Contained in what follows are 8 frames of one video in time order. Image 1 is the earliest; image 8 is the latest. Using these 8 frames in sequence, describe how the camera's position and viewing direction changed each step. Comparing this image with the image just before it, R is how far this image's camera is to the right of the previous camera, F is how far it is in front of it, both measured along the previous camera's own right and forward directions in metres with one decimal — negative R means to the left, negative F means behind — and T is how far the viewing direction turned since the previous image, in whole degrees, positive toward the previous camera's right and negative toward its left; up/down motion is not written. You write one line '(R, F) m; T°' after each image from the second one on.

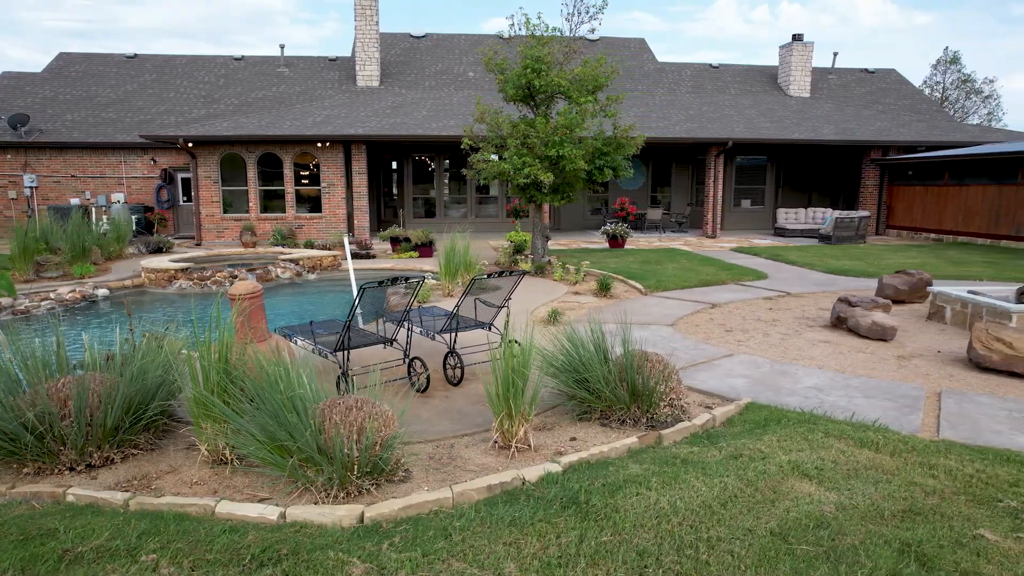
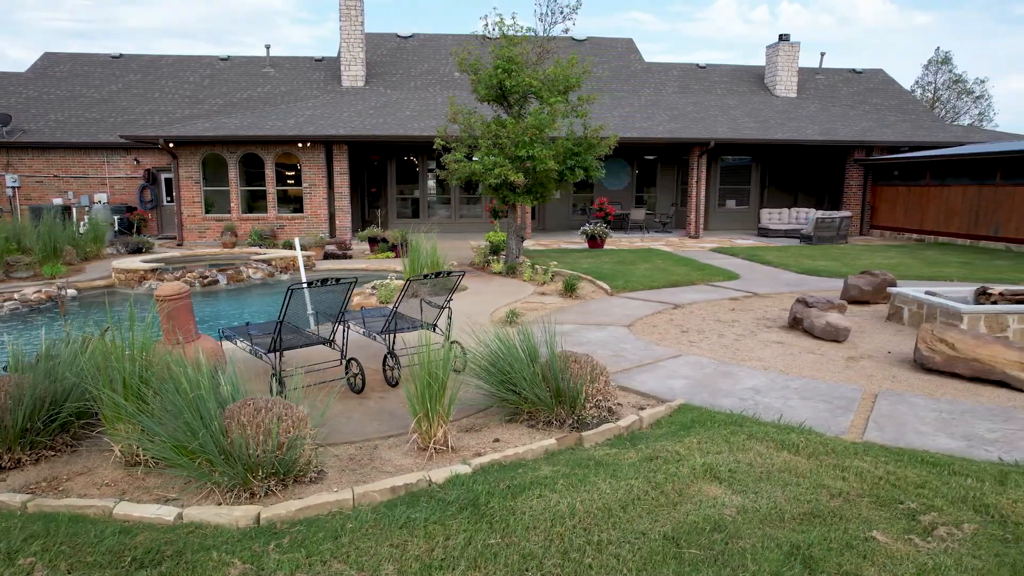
(+0.6, 0.0) m; 0°
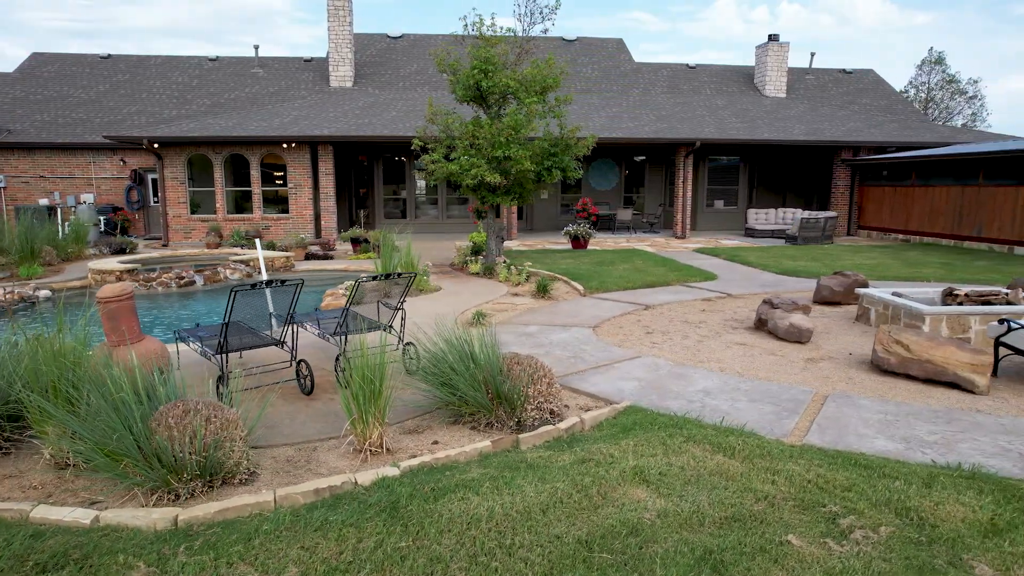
(+0.5, 0.0) m; 0°
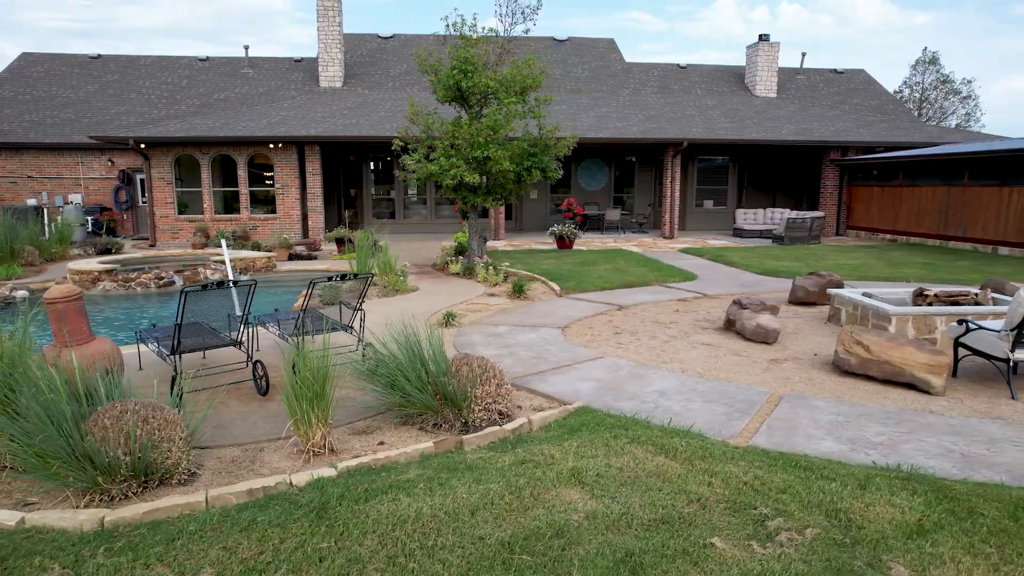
(+0.4, 0.0) m; 0°
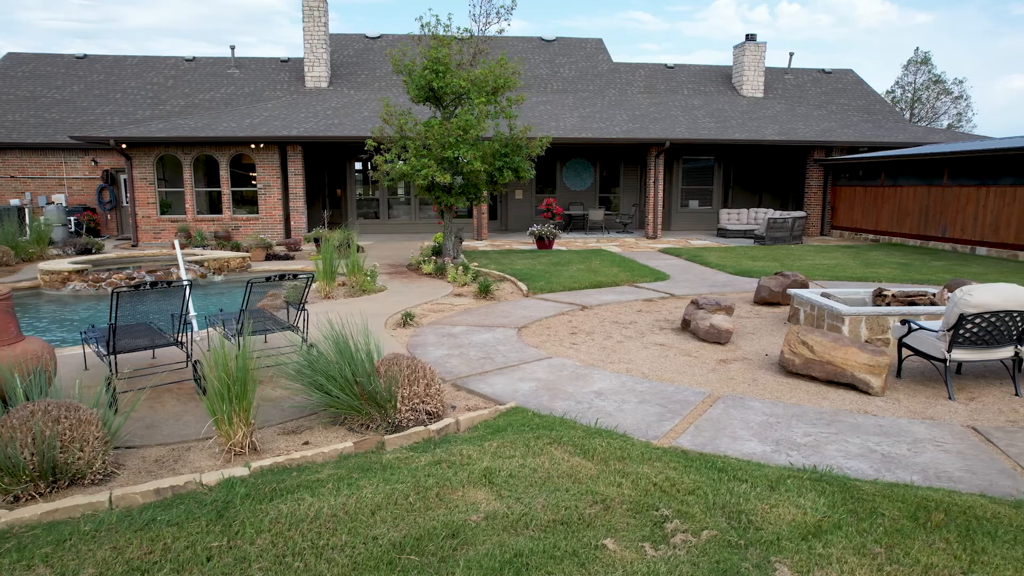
(+0.6, 0.0) m; 0°
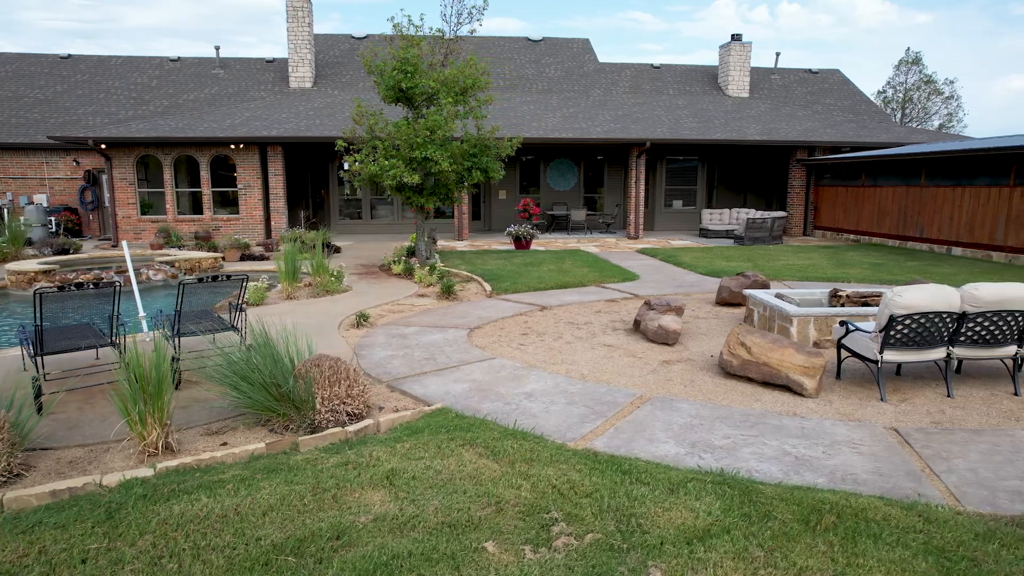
(+0.6, 0.0) m; 0°
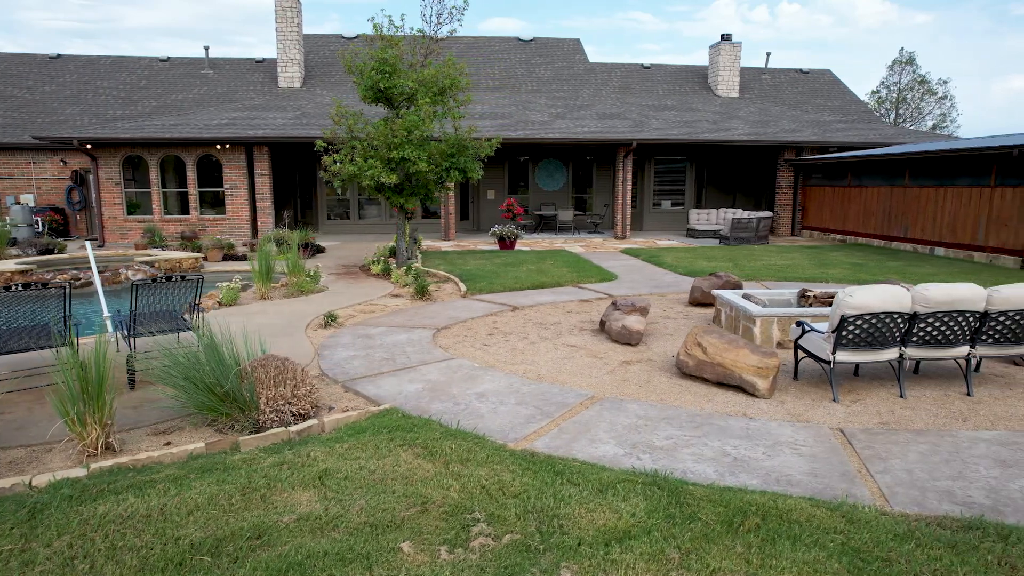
(+0.4, 0.0) m; 0°
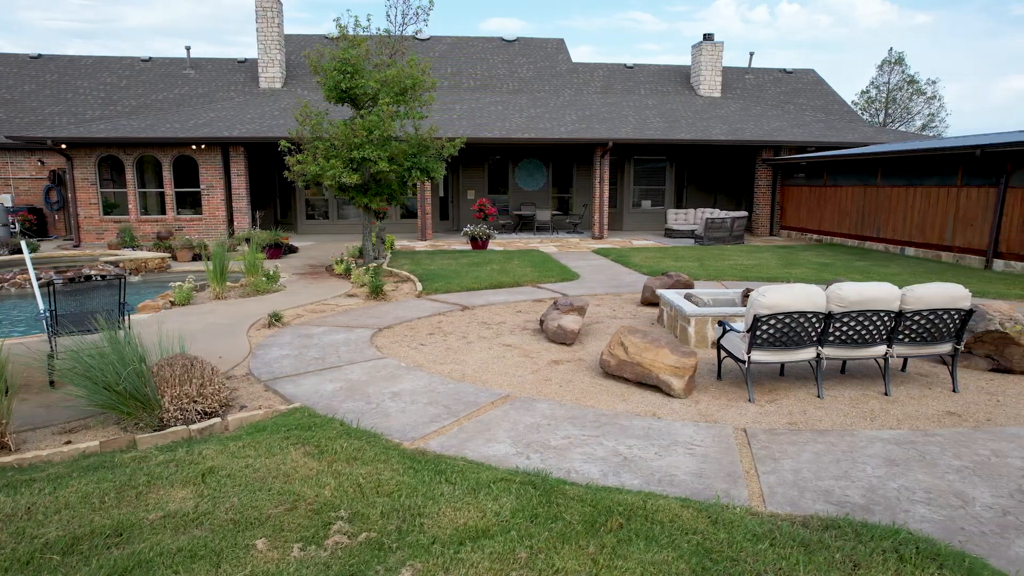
(+0.8, 0.0) m; 0°
